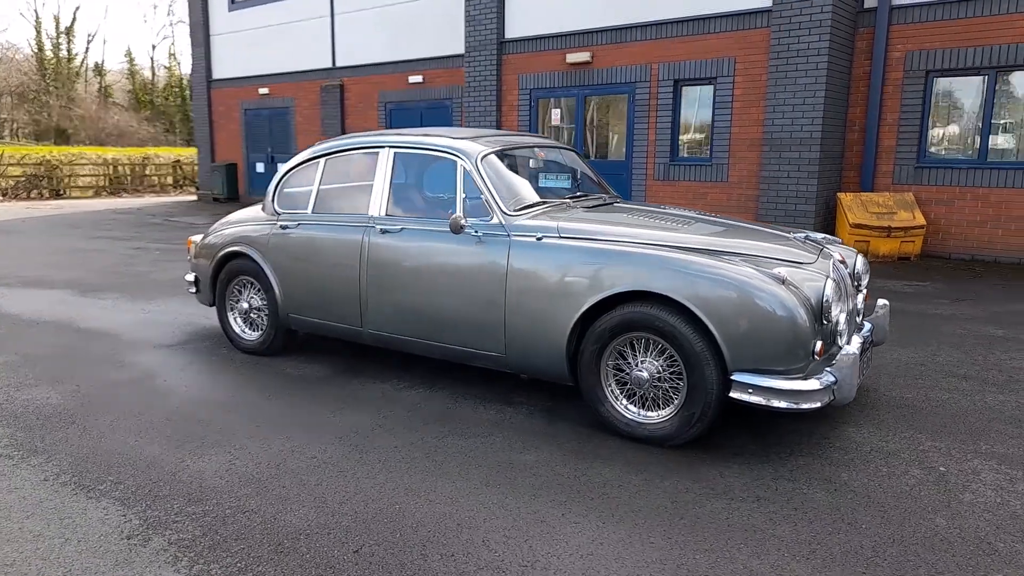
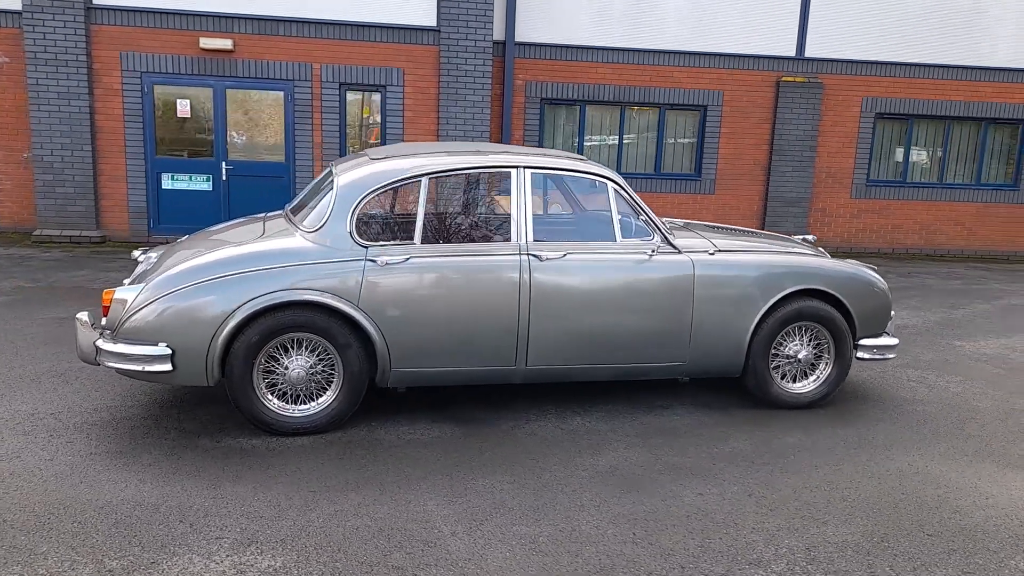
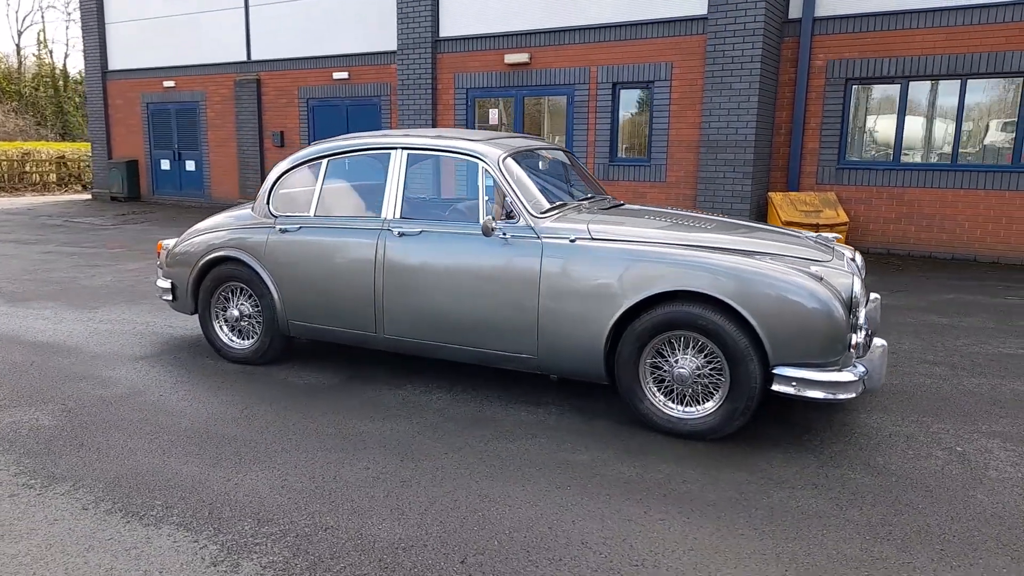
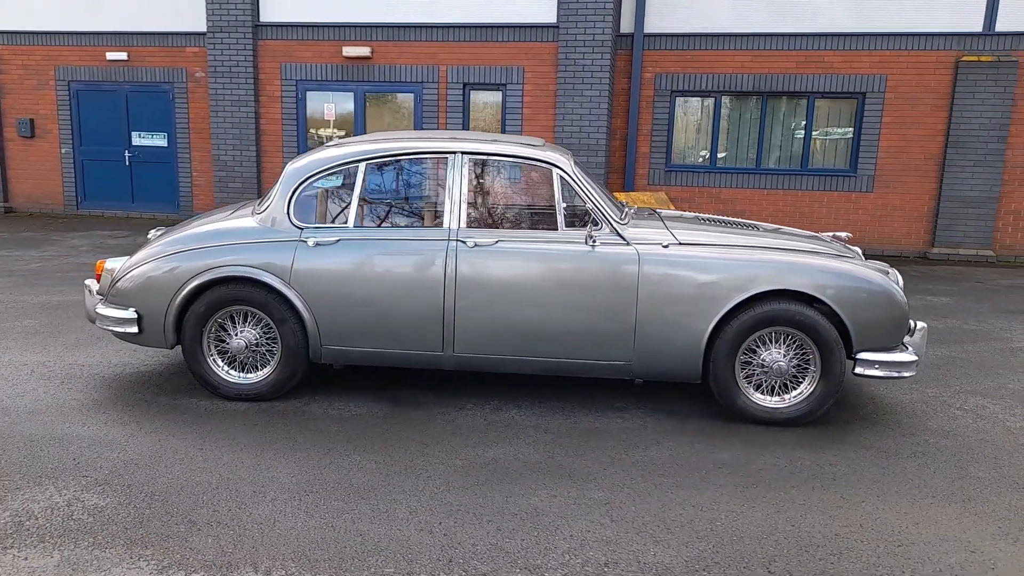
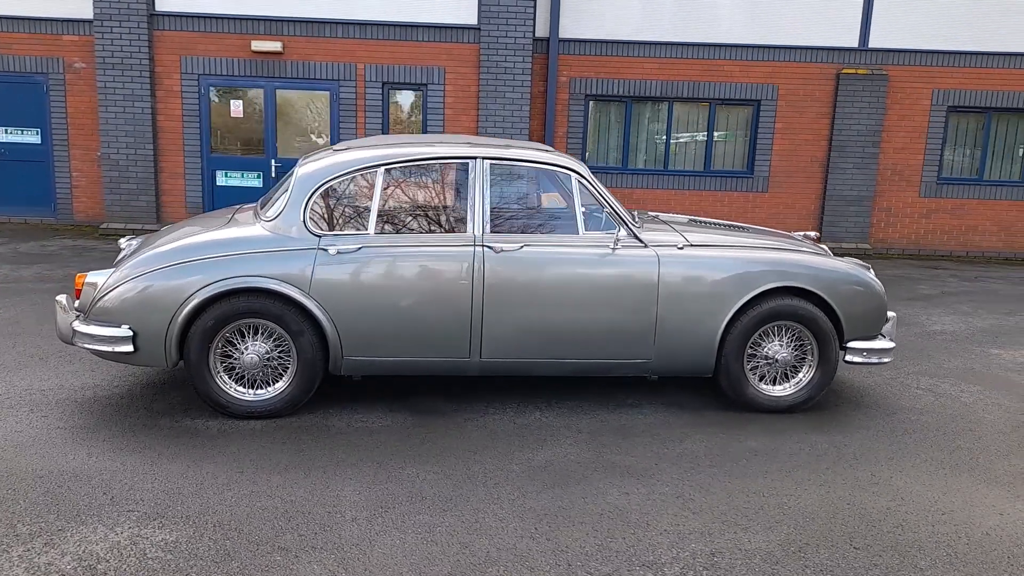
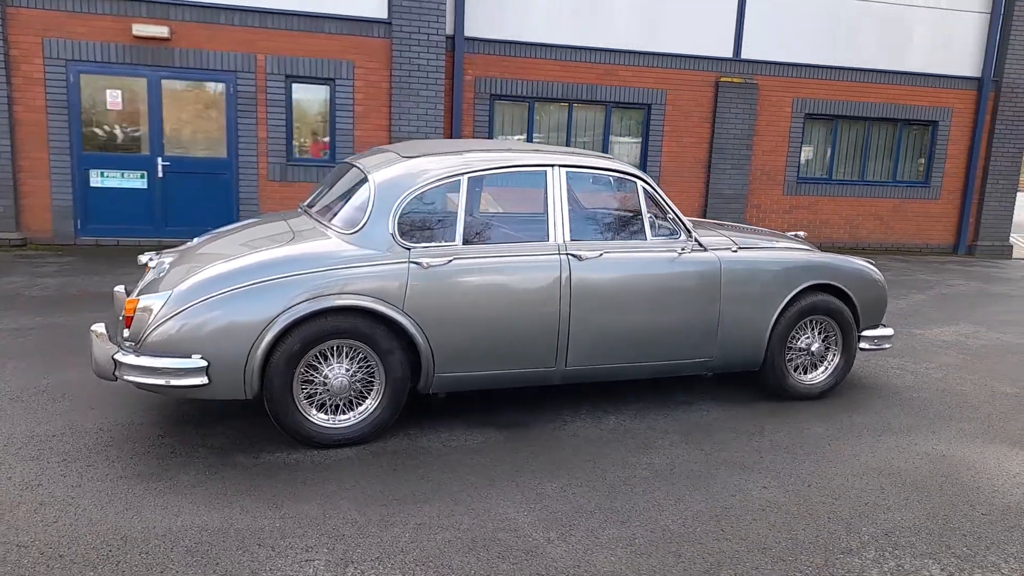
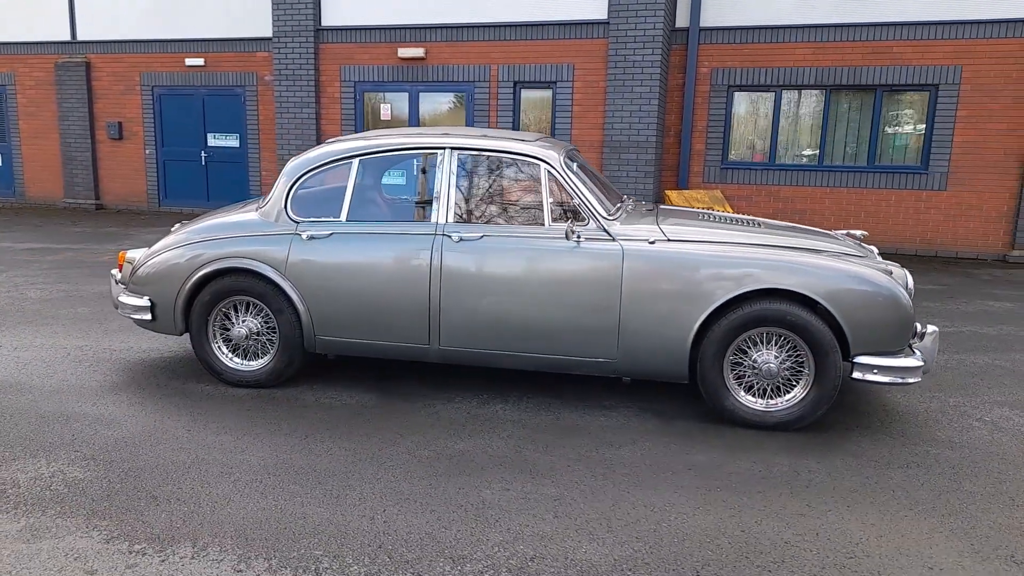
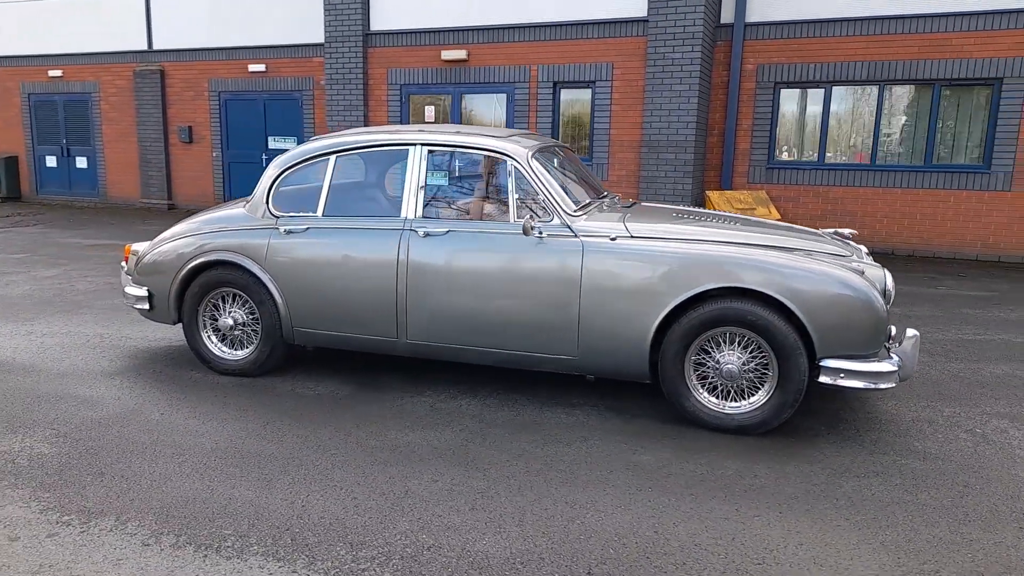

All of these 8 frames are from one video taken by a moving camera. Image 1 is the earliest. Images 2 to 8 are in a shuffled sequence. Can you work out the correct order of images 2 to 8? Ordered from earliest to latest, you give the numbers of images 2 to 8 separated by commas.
3, 8, 7, 4, 5, 2, 6
